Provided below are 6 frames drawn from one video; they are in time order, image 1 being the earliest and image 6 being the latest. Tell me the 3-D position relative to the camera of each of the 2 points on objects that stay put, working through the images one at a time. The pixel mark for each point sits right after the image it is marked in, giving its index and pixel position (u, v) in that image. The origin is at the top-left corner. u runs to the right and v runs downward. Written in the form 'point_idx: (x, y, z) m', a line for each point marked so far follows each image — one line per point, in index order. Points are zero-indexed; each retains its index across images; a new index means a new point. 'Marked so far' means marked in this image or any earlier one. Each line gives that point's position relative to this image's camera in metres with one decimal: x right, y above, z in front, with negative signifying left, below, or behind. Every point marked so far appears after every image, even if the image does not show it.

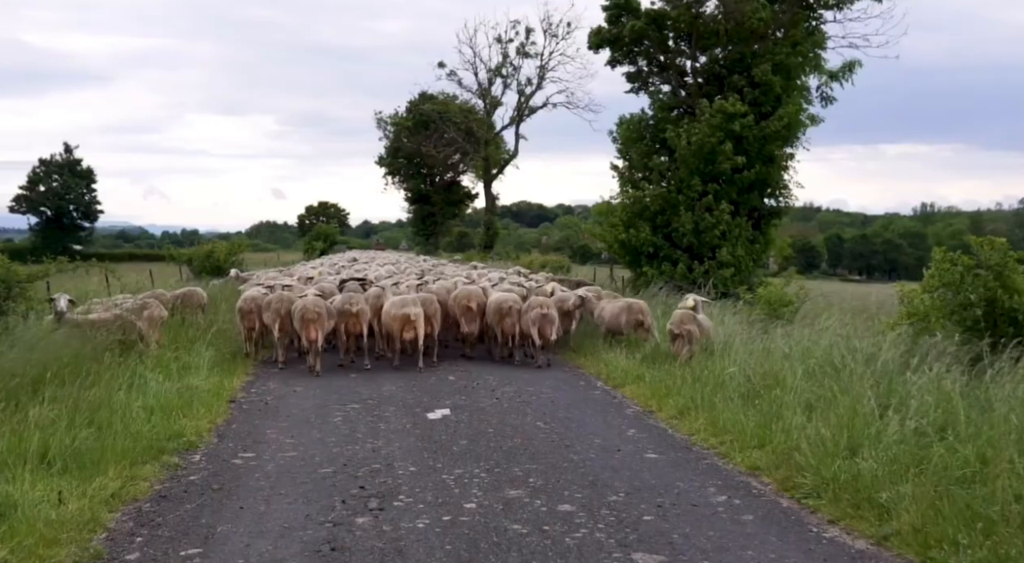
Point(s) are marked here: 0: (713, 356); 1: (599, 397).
0: (+2.9, -1.1, +11.7) m
1: (+1.2, -1.6, +11.3) m
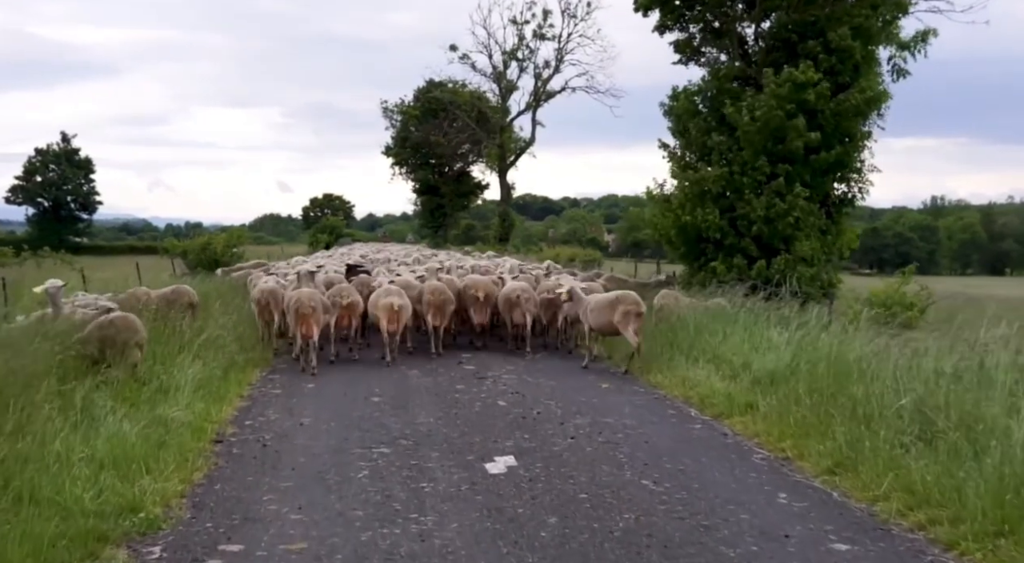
0: (+3.7, -1.1, +8.9) m
1: (+2.0, -1.6, +8.5) m
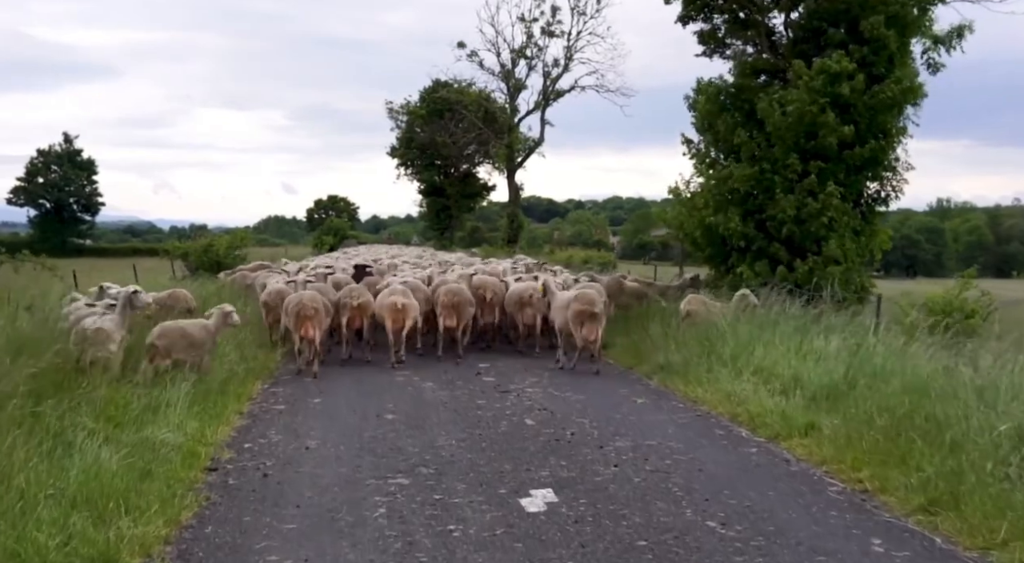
0: (+4.1, -1.2, +7.9) m
1: (+2.3, -1.7, +7.5) m
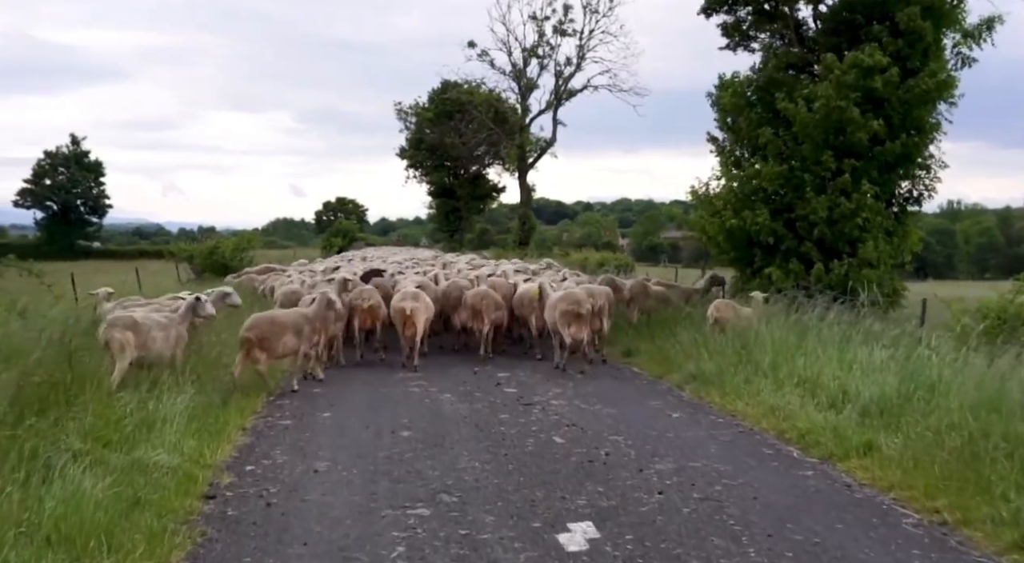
0: (+4.3, -1.2, +7.1) m
1: (+2.6, -1.7, +6.7) m
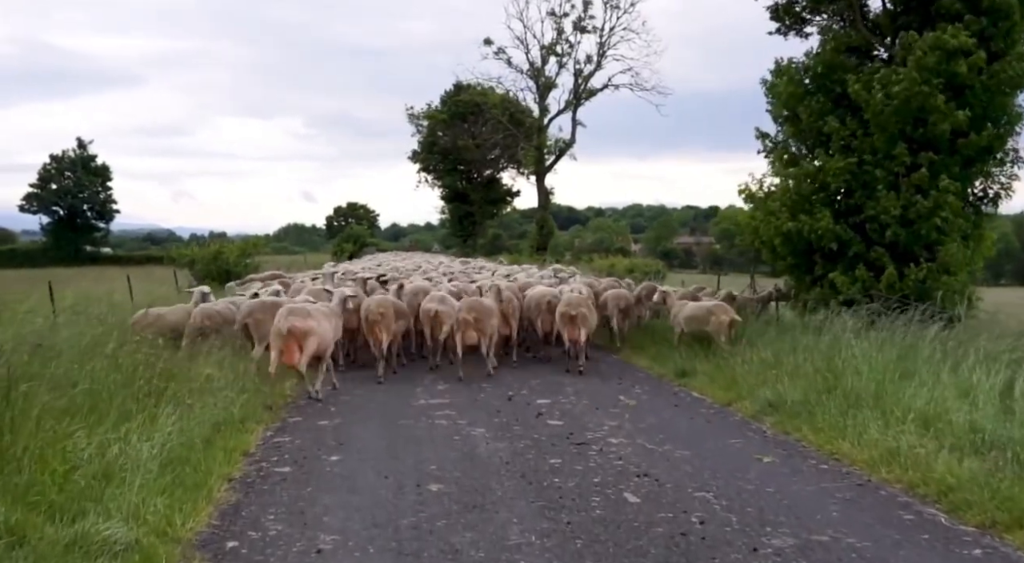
0: (+4.8, -1.3, +5.3) m
1: (+3.0, -1.8, +4.9) m
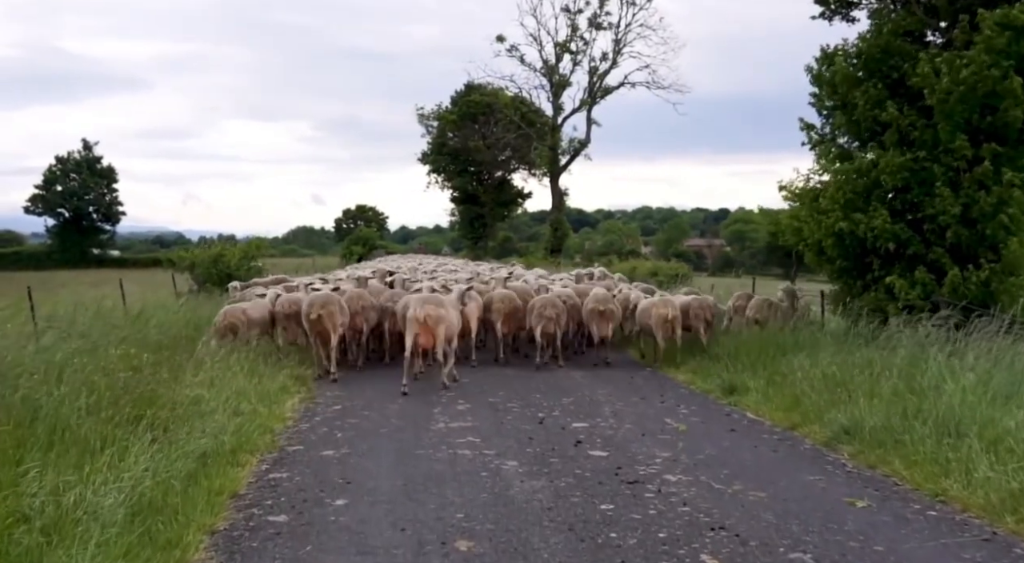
0: (+5.1, -1.3, +3.9) m
1: (+3.3, -1.8, +3.6) m
